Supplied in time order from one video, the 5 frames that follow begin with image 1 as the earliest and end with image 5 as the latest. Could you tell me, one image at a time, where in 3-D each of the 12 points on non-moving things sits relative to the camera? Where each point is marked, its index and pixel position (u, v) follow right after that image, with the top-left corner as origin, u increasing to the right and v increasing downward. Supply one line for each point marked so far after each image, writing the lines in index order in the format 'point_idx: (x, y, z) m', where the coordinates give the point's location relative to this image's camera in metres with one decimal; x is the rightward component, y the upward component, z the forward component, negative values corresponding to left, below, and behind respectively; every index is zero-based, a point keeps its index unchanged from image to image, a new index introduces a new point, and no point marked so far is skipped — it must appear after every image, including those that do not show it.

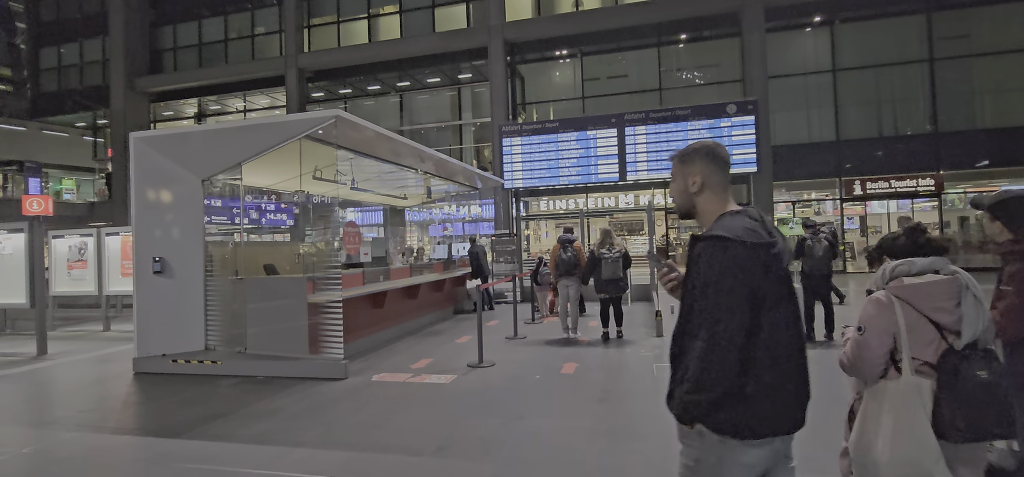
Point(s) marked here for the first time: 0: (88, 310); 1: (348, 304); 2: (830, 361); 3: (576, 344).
0: (-9.6, -1.6, +11.6) m
1: (-2.2, -0.9, +6.8) m
2: (+4.0, -1.5, +6.4) m
3: (+1.0, -1.6, +7.7) m
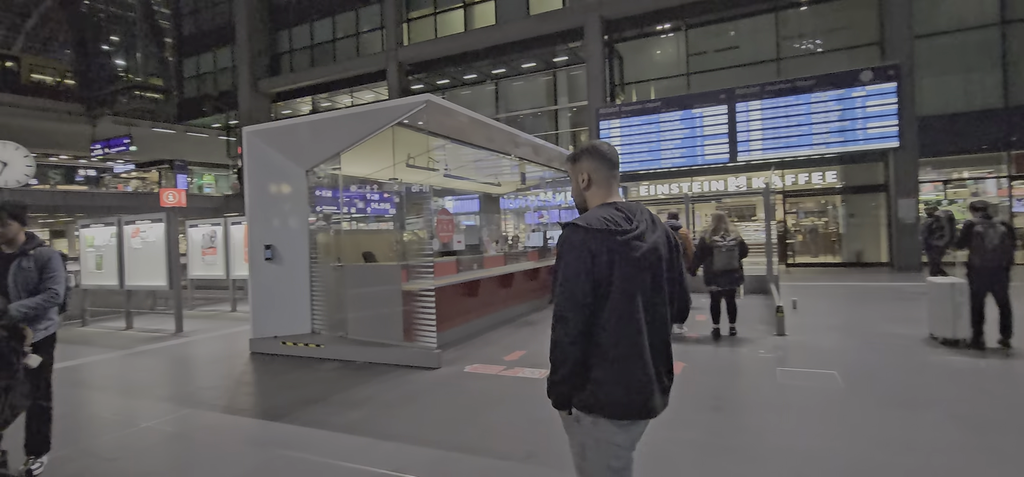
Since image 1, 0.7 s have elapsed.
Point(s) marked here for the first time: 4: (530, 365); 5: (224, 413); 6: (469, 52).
0: (-7.3, -1.3, +12.8) m
1: (-1.0, -0.7, +6.8) m
2: (+5.1, -1.4, +5.2) m
3: (+2.3, -1.4, +7.0) m
4: (+0.2, -1.5, +6.0) m
5: (-2.7, -1.7, +4.8) m
6: (-1.5, +6.5, +17.9) m
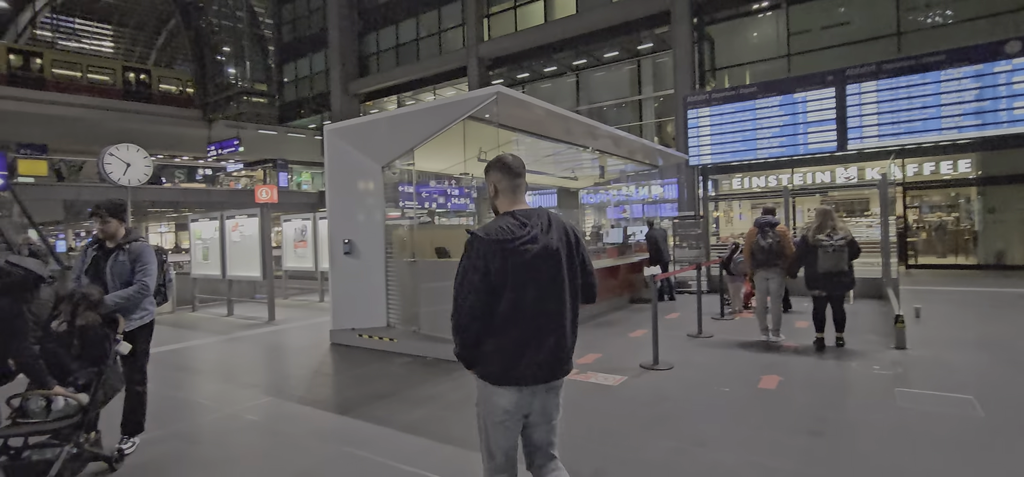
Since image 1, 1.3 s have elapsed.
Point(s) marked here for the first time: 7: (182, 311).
0: (-5.3, -1.2, +13.6) m
1: (0.0, -0.7, +6.6) m
2: (+5.7, -1.4, +4.0) m
3: (+3.3, -1.4, +6.3) m
4: (+1.0, -1.4, +5.6) m
5: (-2.1, -1.6, +5.0) m
6: (+1.3, +6.7, +17.5) m
7: (-6.8, -1.5, +10.6) m
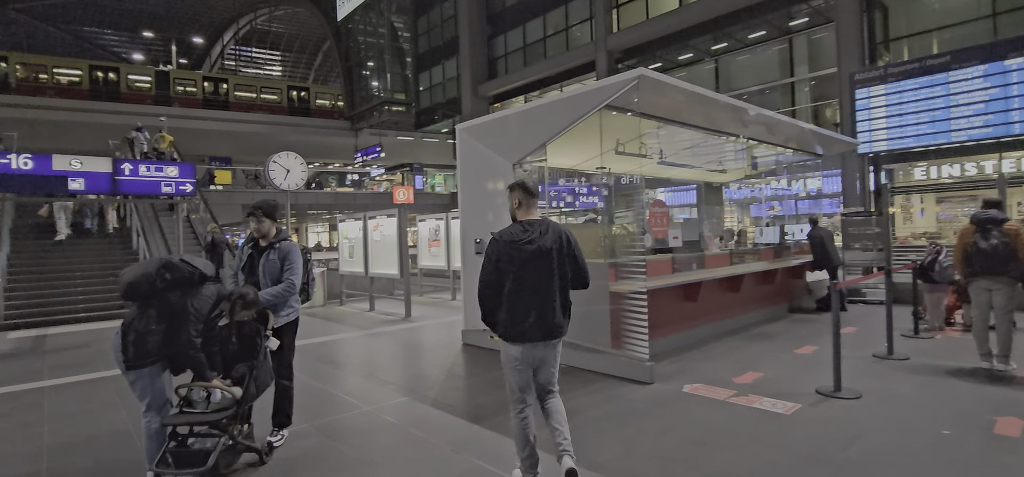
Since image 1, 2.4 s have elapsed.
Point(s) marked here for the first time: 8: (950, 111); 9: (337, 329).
0: (-1.8, -1.1, +14.0) m
1: (+1.6, -0.7, +5.9) m
2: (+6.5, -1.4, +2.1) m
3: (+4.8, -1.4, +4.9) m
4: (+2.4, -1.4, +4.7) m
5: (-0.8, -1.6, +4.9) m
6: (+5.5, +6.7, +16.3) m
7: (-4.0, -1.5, +11.4) m
8: (+8.7, +2.5, +10.0) m
9: (-3.1, -1.6, +9.0) m
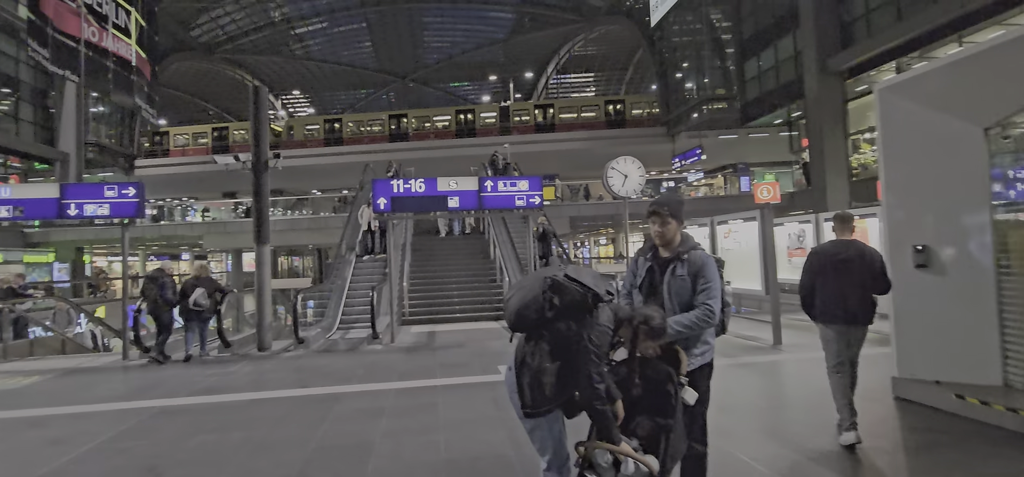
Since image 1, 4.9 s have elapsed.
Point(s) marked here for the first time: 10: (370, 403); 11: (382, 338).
0: (+6.5, -1.3, +11.3) m
1: (+4.9, -0.7, +2.7) m
2: (+7.0, -1.2, -3.2) m
3: (+7.0, -1.3, +0.1) m
4: (+4.9, -1.4, +1.2) m
5: (+2.4, -1.6, +3.1) m
6: (+13.8, +6.6, +9.4) m
7: (+3.2, -1.7, +10.4) m
8: (+13.1, +2.6, +2.3) m
9: (+2.7, -1.7, +7.8) m
10: (-1.5, -1.8, +5.5) m
11: (-2.5, -1.9, +9.9) m
